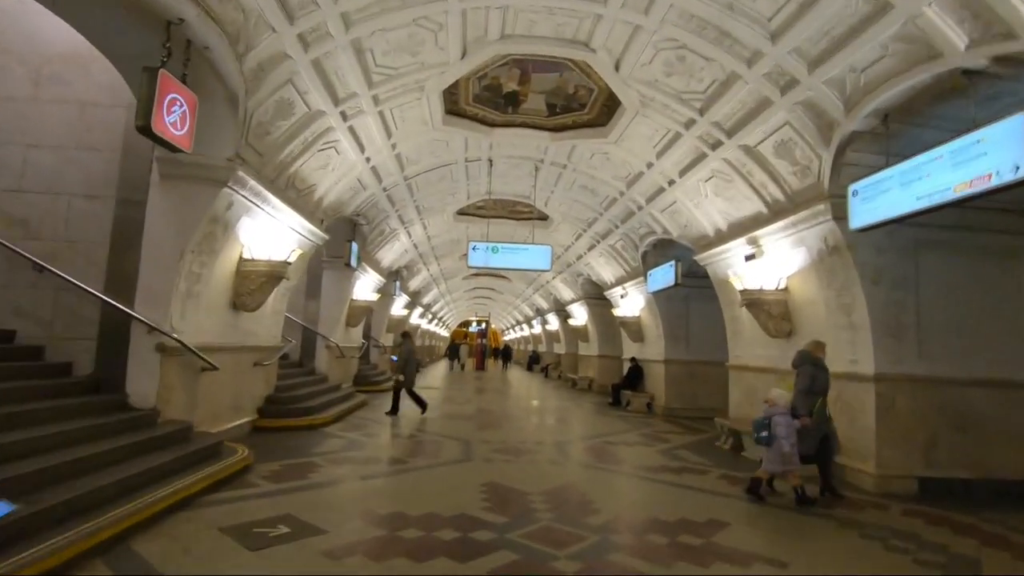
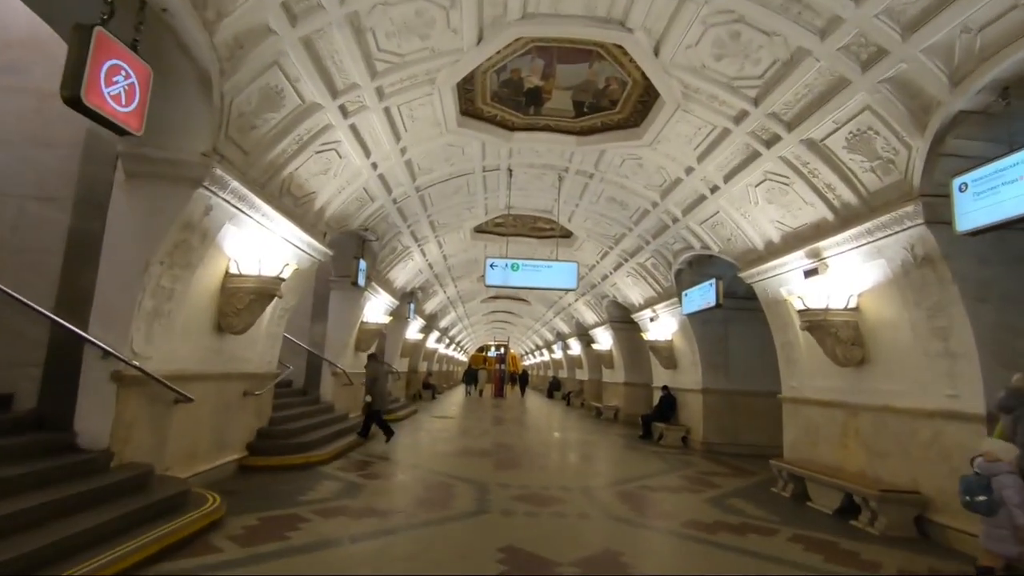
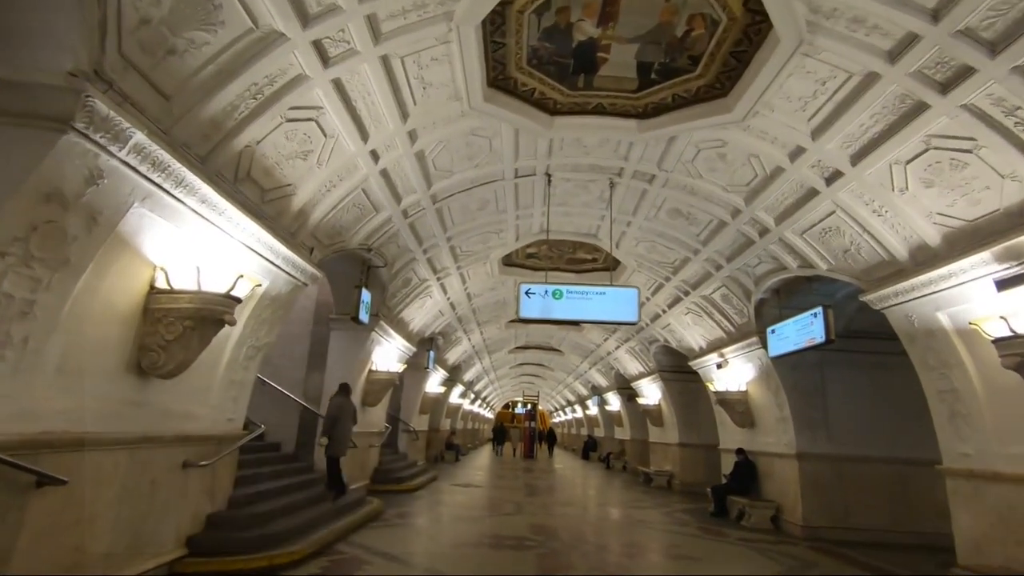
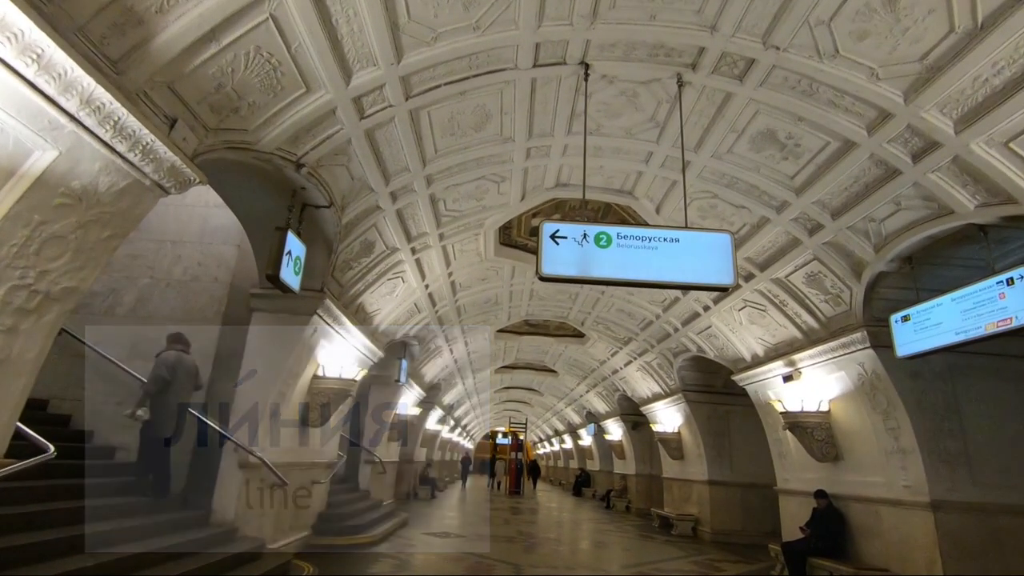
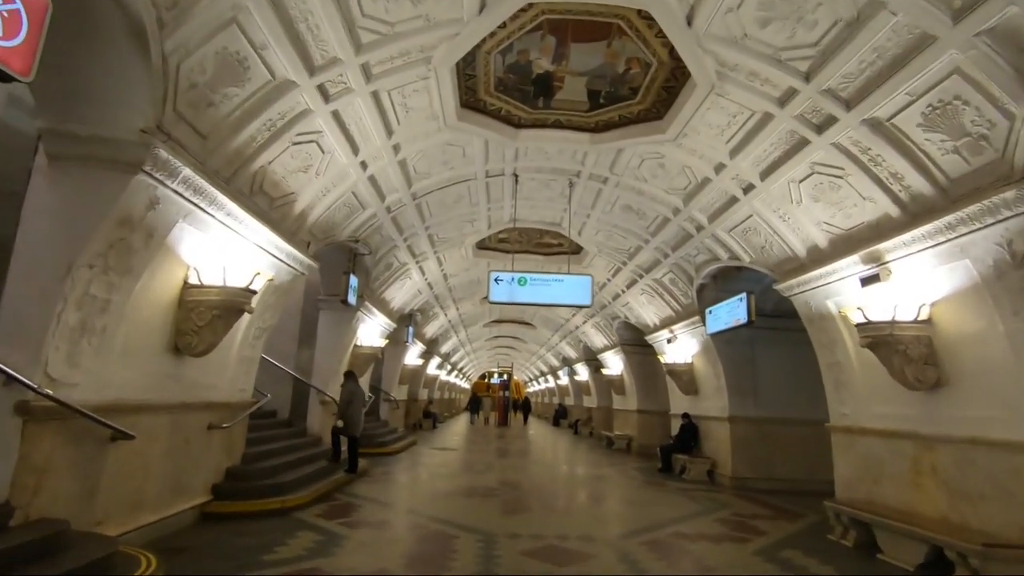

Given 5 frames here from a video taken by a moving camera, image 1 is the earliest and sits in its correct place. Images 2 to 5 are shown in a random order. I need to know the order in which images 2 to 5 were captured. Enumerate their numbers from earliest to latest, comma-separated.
2, 5, 3, 4
